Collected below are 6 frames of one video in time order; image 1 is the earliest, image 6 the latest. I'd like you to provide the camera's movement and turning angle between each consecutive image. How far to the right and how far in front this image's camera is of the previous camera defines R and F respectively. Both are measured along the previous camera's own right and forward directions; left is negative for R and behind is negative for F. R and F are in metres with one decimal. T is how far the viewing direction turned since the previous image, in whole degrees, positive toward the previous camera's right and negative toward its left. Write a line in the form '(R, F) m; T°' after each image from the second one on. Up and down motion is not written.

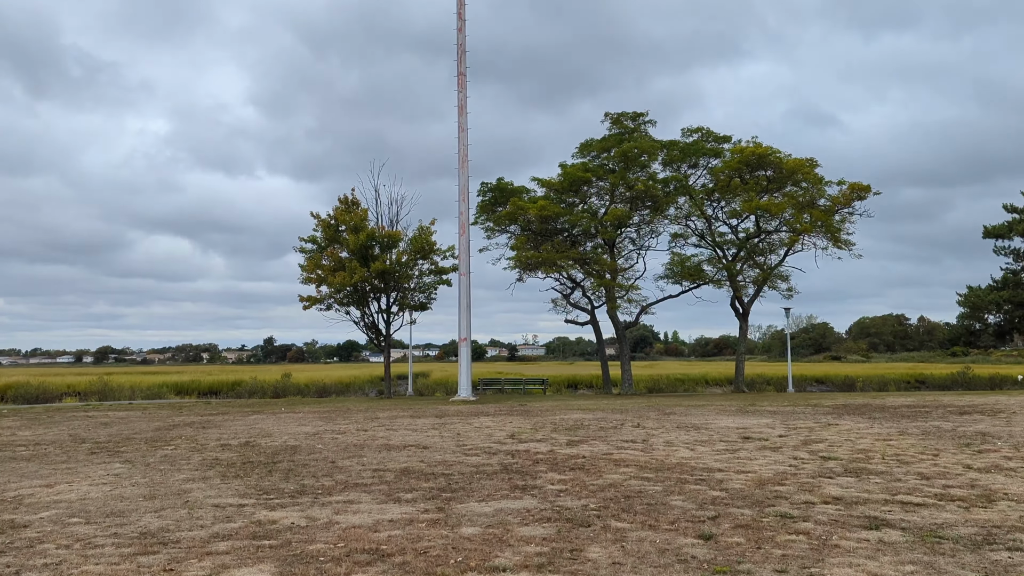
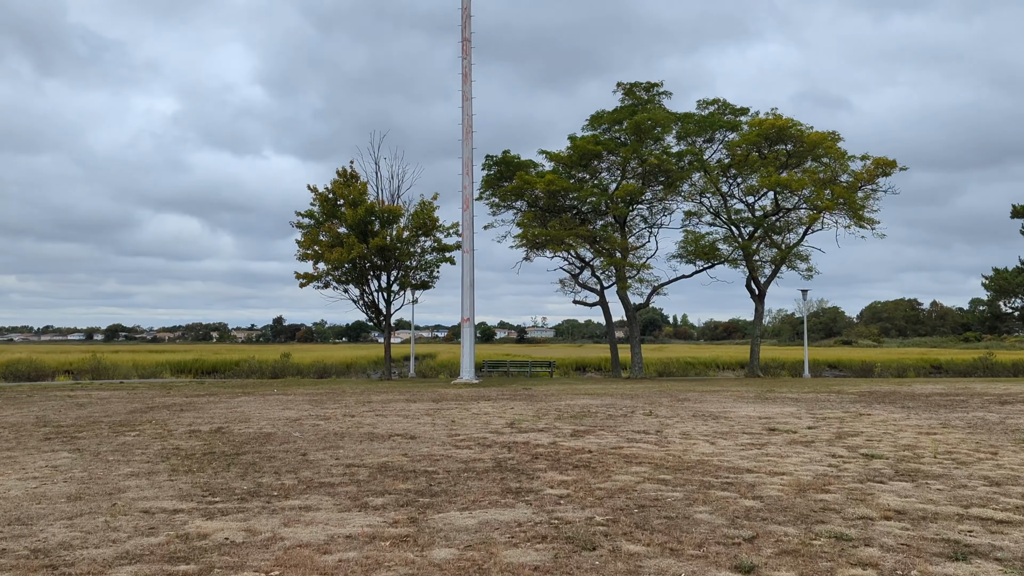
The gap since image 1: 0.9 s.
(+0.1, +1.4) m; -1°
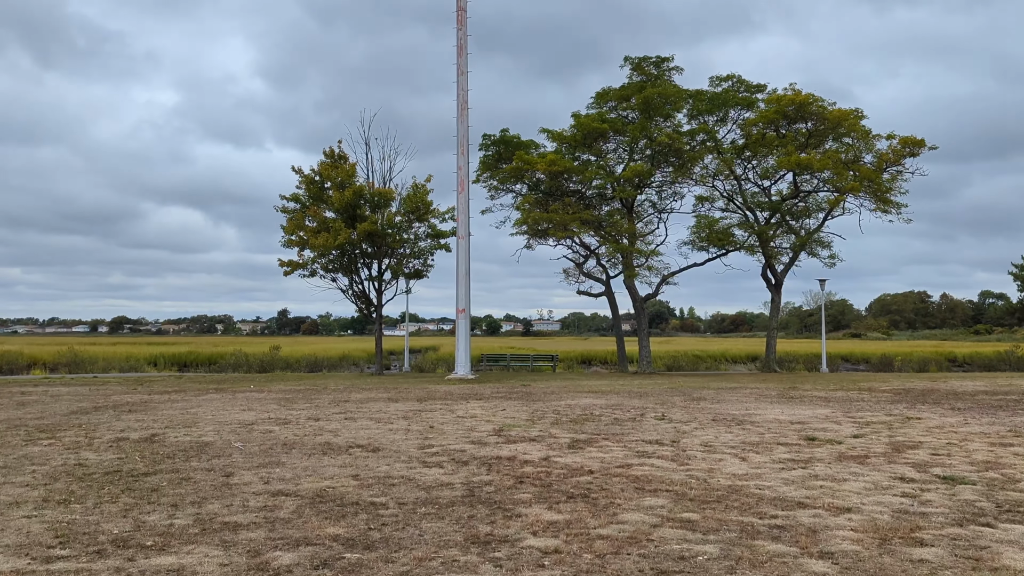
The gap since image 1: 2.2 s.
(+0.2, +2.0) m; 0°
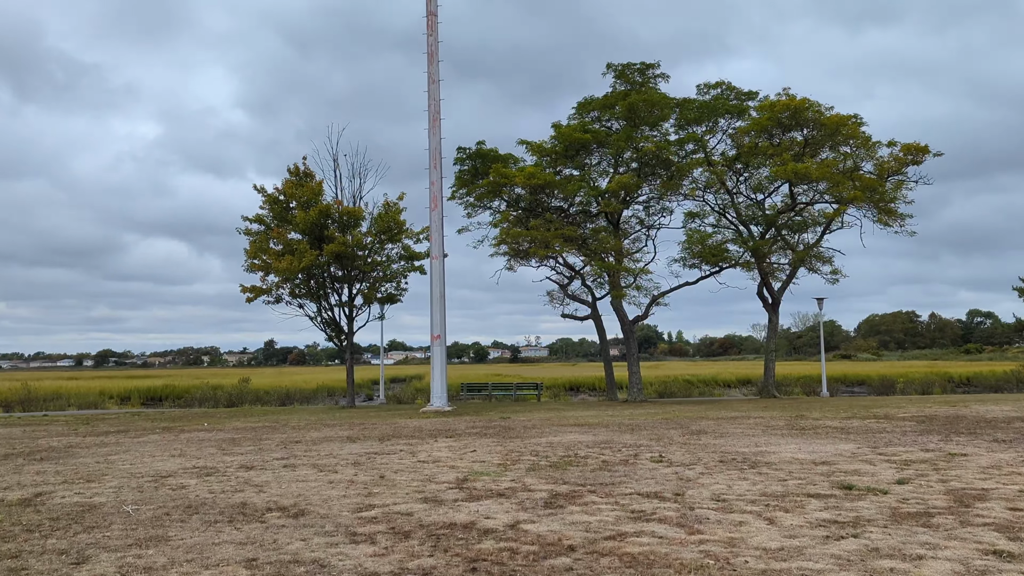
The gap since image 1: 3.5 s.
(+0.2, +1.9) m; +1°
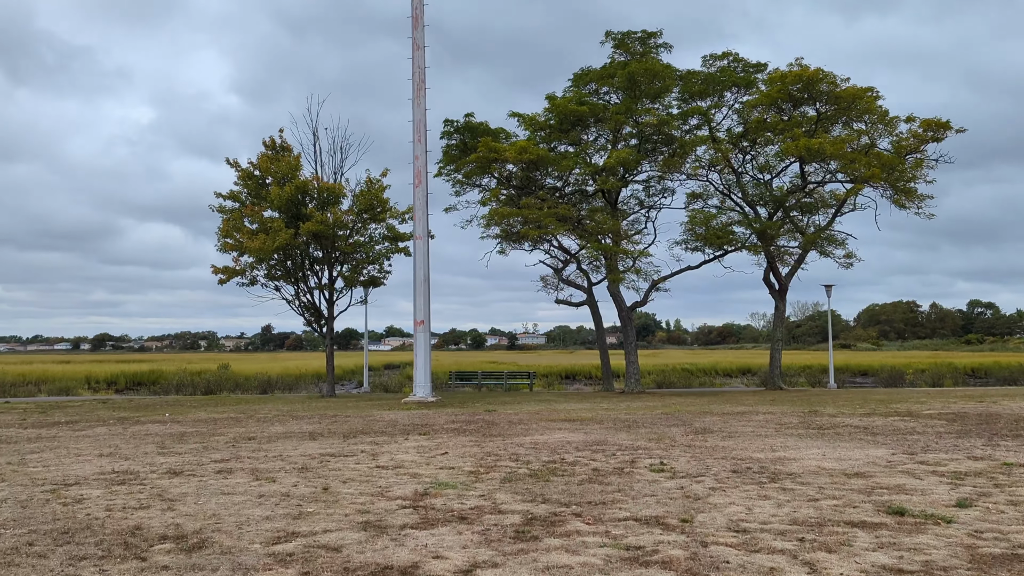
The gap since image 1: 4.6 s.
(+0.2, +1.7) m; 0°
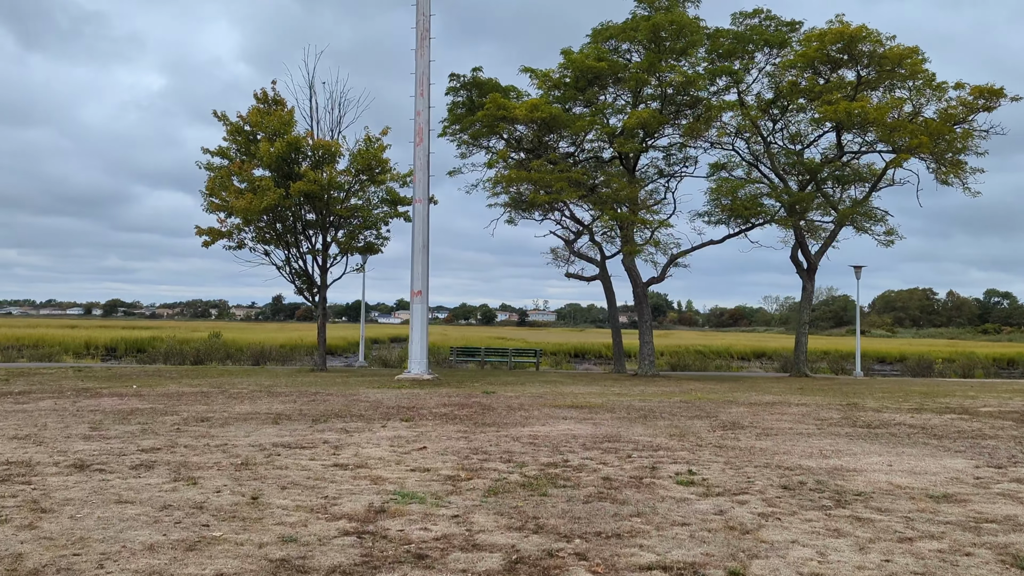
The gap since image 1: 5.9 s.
(+0.1, +1.9) m; -1°
